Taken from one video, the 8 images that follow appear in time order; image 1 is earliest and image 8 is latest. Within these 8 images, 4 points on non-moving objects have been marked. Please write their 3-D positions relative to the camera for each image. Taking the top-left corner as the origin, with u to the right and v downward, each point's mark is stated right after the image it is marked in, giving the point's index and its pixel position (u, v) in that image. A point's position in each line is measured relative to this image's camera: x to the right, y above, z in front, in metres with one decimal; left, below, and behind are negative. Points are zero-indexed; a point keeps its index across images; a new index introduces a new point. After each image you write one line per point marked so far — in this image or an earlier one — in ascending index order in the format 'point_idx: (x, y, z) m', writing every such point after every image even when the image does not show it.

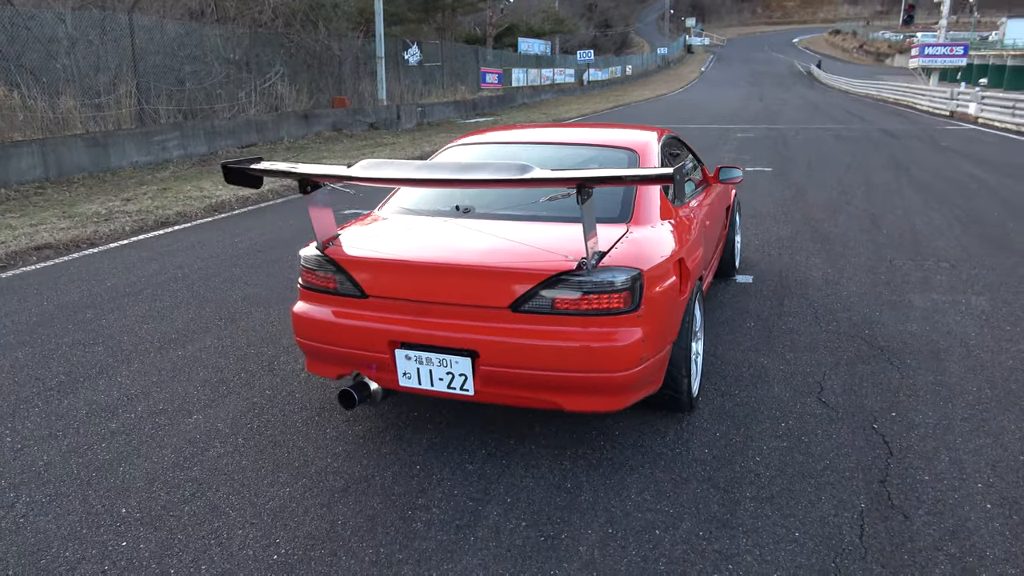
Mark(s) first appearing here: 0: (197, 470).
0: (-1.3, -0.8, +3.2) m
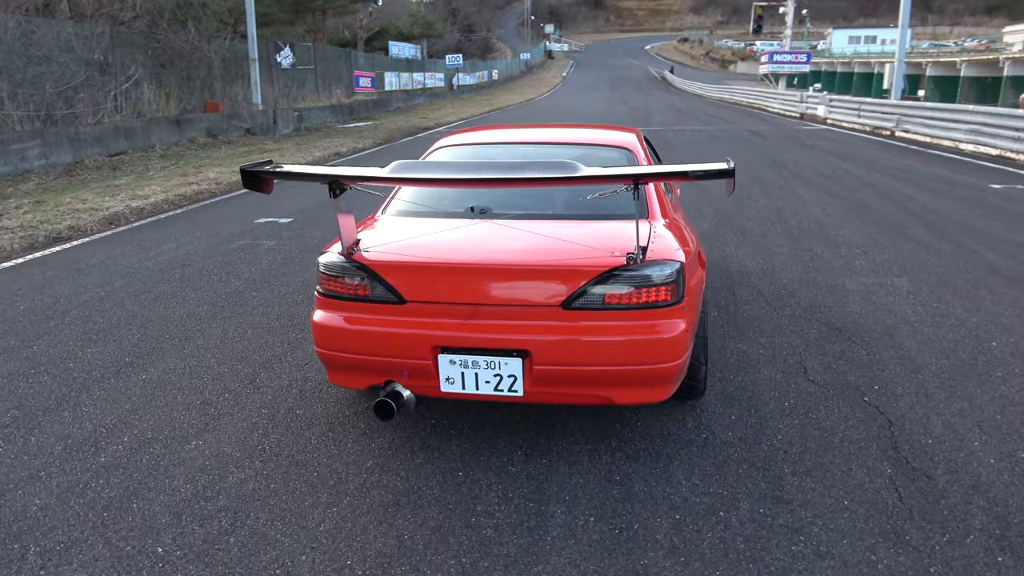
0: (-1.1, -0.8, +2.9) m
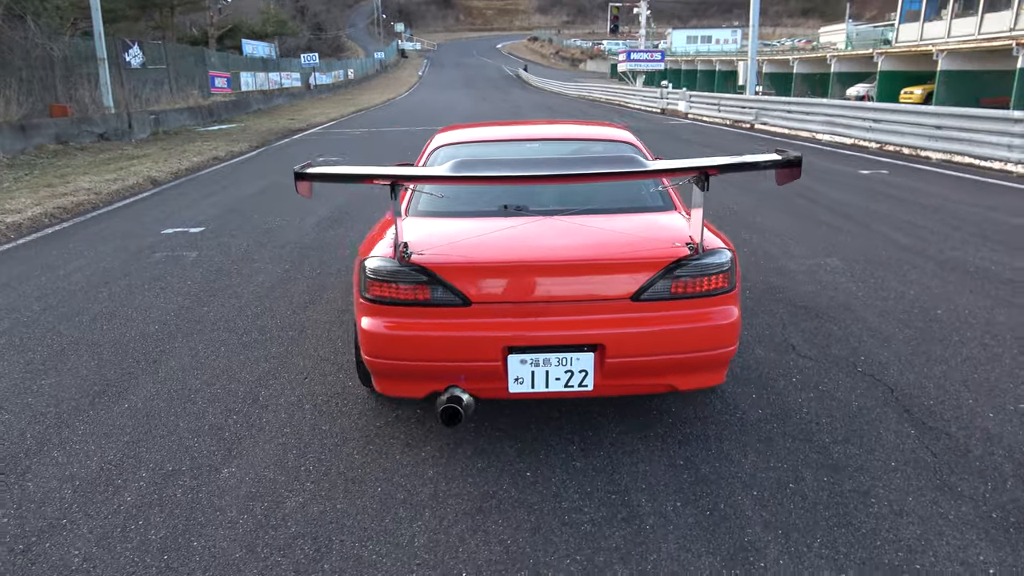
0: (-0.8, -0.9, +2.8) m
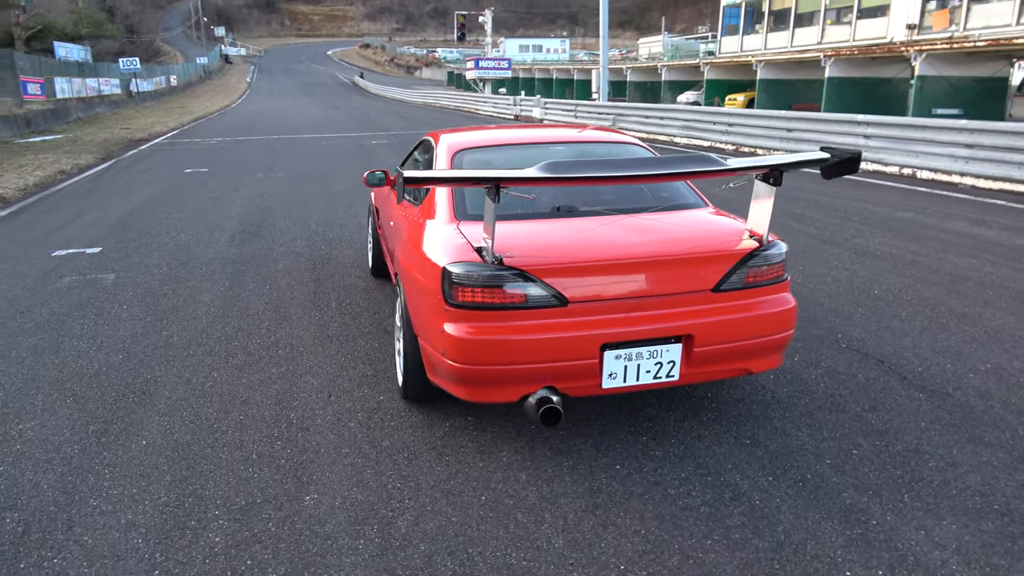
0: (-0.3, -0.9, +2.7) m
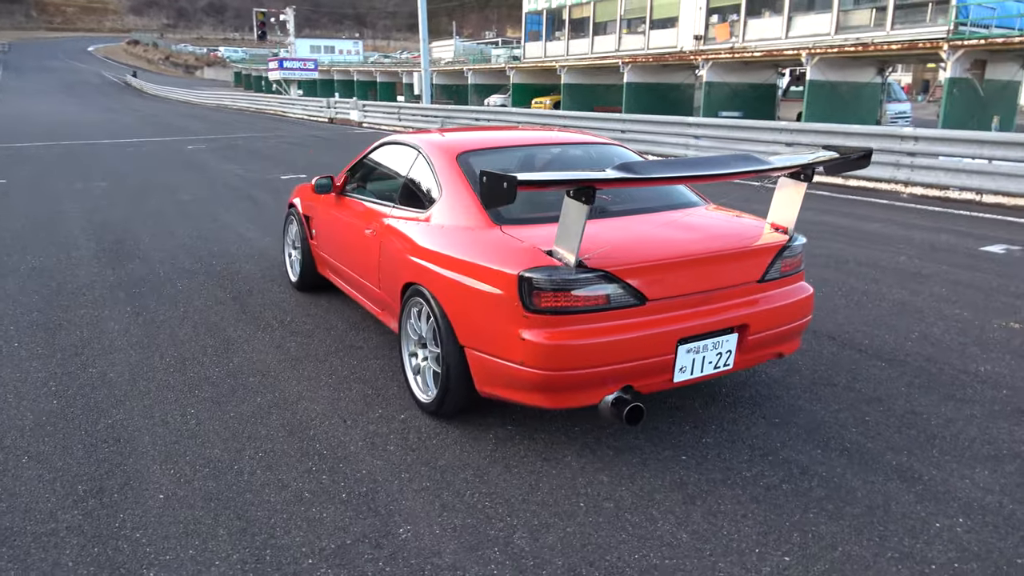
0: (+0.2, -0.9, +2.6) m
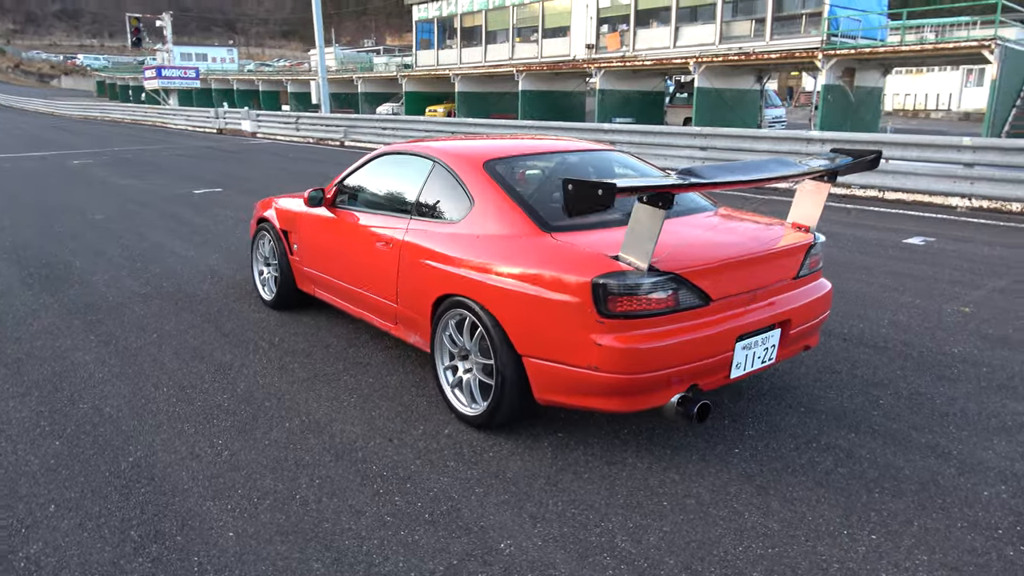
0: (+0.5, -0.9, +2.6) m
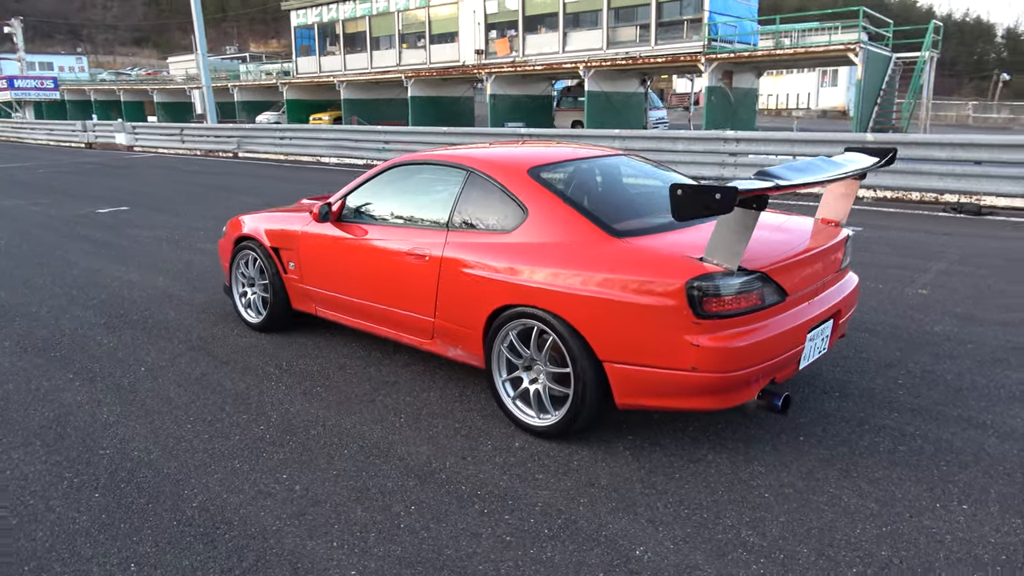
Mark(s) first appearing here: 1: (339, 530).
0: (+1.0, -0.9, +2.7) m
1: (-0.7, -0.9, +2.9) m
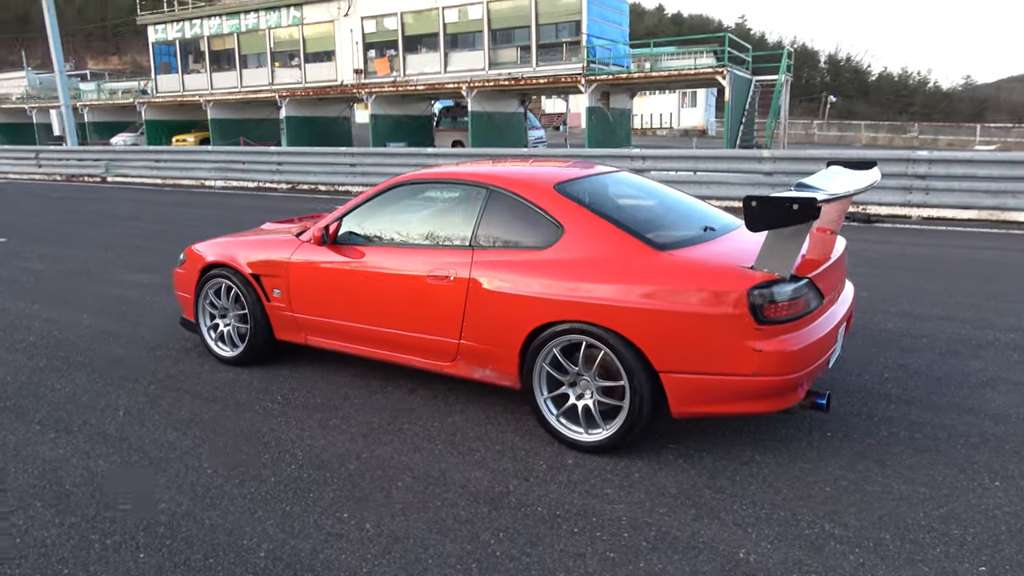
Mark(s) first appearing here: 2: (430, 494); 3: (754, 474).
0: (+1.4, -0.9, +2.9) m
1: (-0.3, -1.0, +2.8) m
2: (-0.4, -0.9, +3.2) m
3: (+1.1, -0.8, +3.4) m
